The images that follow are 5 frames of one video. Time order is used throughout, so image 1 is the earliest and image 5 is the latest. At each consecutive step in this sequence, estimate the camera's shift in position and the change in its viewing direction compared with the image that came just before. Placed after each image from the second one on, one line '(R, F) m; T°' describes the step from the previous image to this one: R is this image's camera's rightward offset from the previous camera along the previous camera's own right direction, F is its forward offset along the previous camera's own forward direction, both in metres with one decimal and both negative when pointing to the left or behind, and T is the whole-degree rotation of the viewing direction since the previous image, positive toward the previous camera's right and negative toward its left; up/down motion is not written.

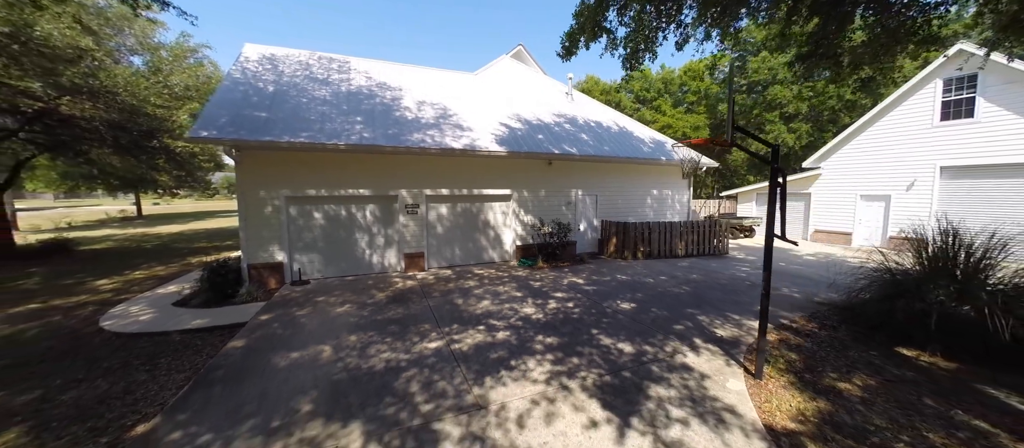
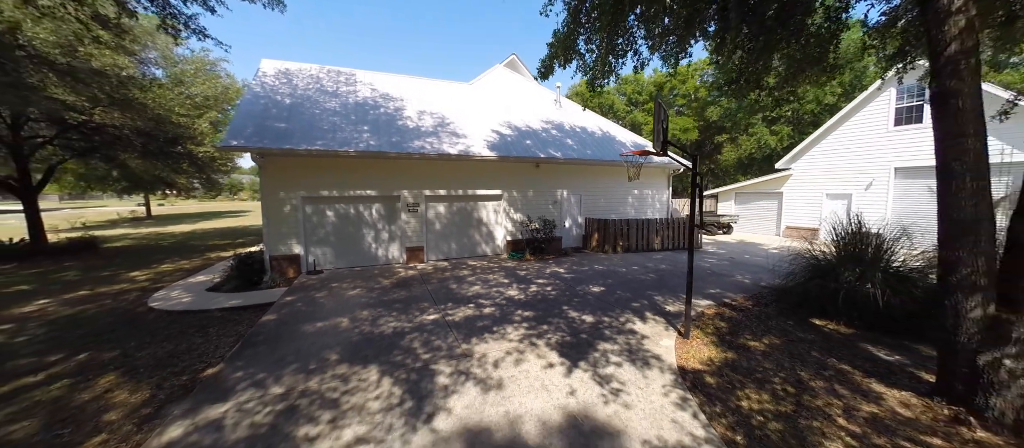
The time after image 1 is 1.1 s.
(+0.3, -0.9) m; 0°
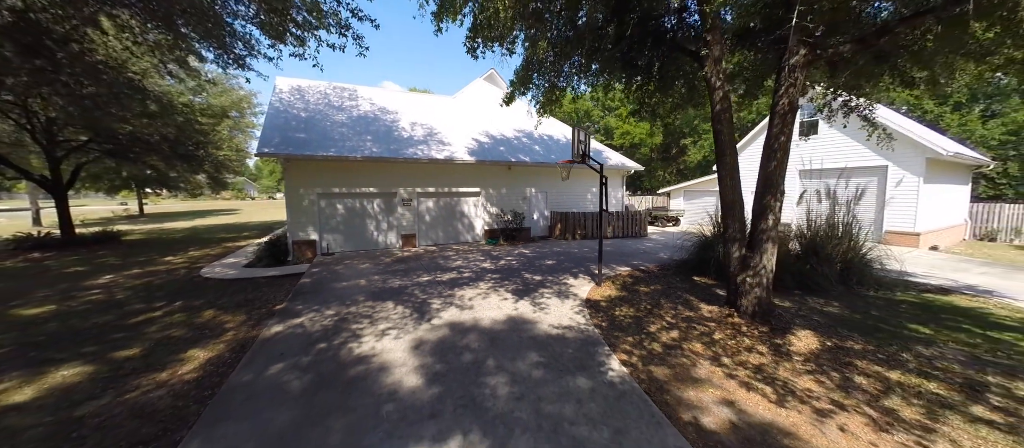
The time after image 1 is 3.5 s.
(+0.3, -1.9) m; +3°
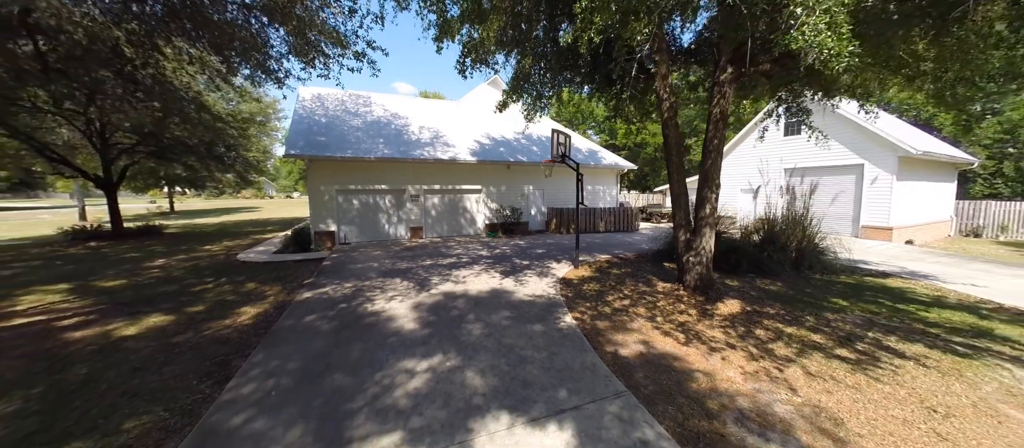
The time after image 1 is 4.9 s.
(+0.5, -1.0) m; -2°
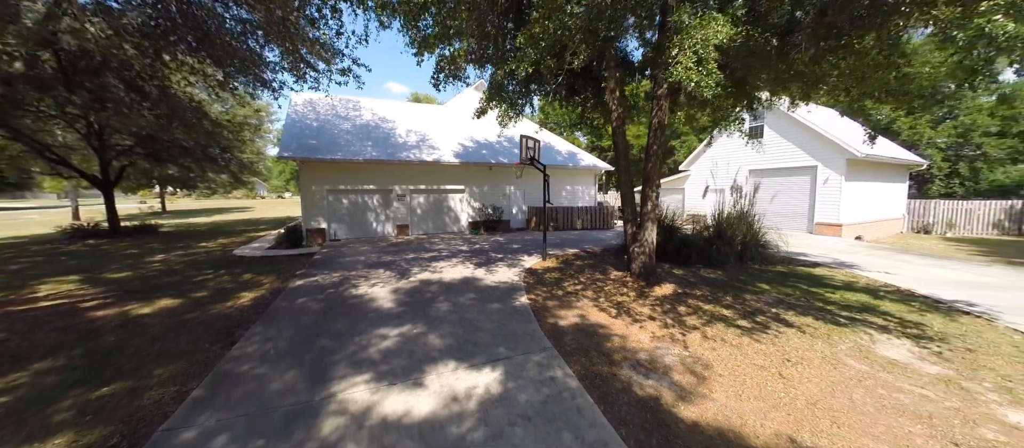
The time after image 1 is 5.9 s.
(+0.6, -0.8) m; +1°
